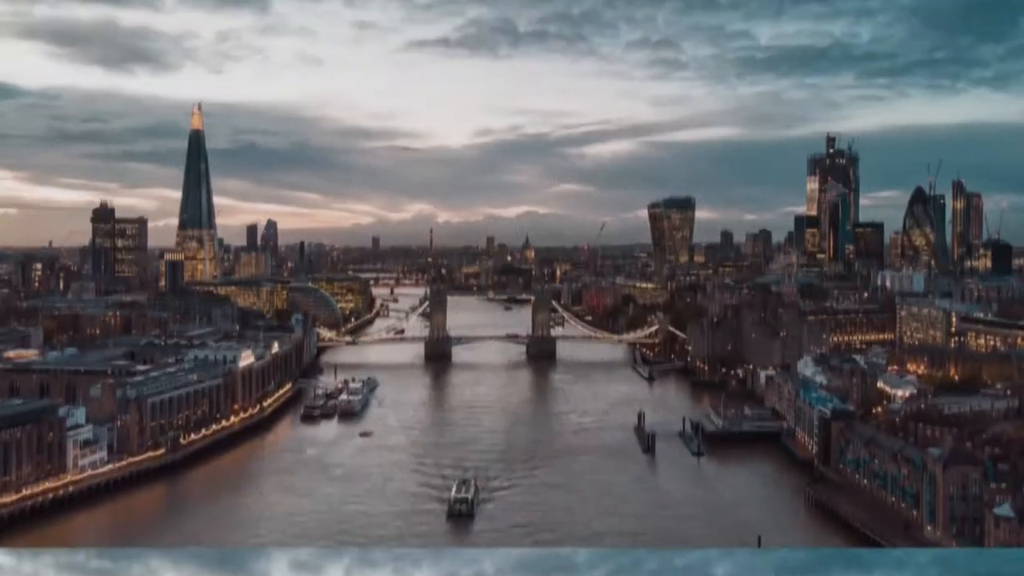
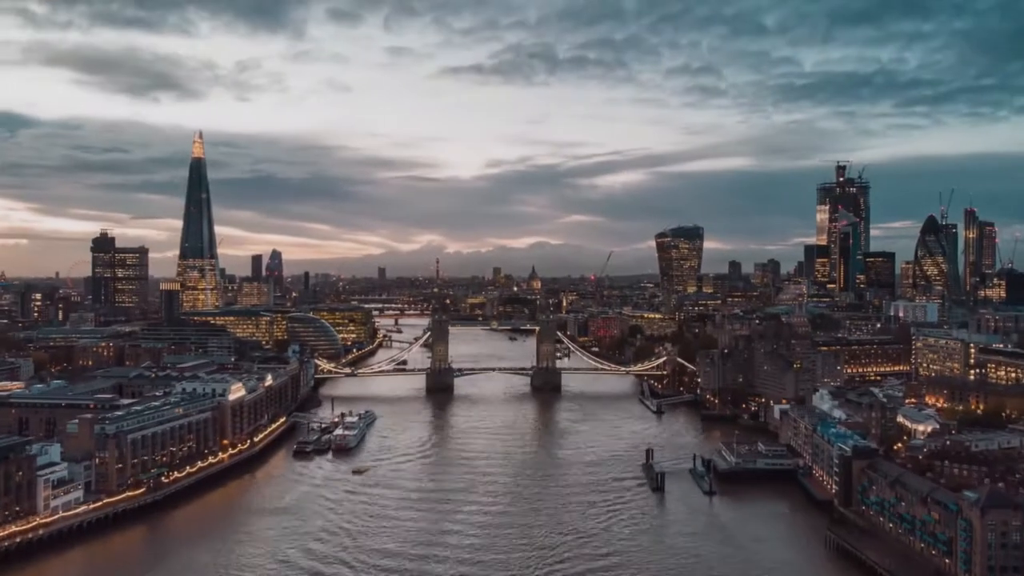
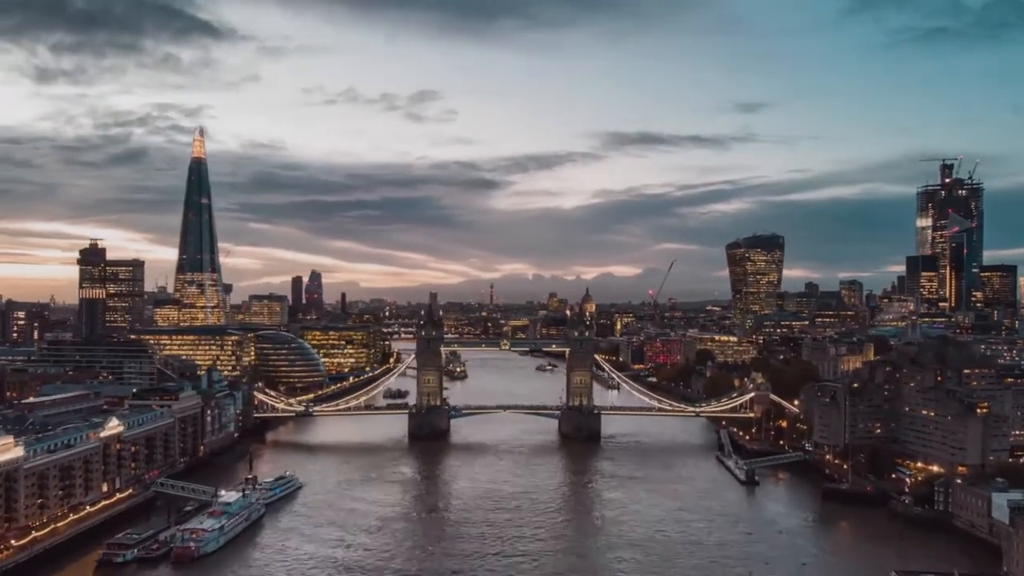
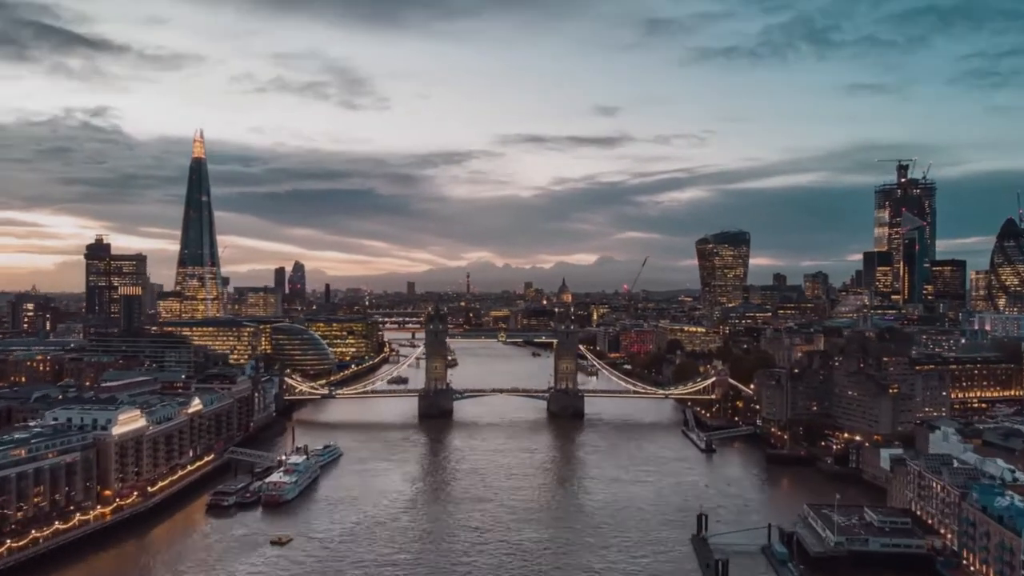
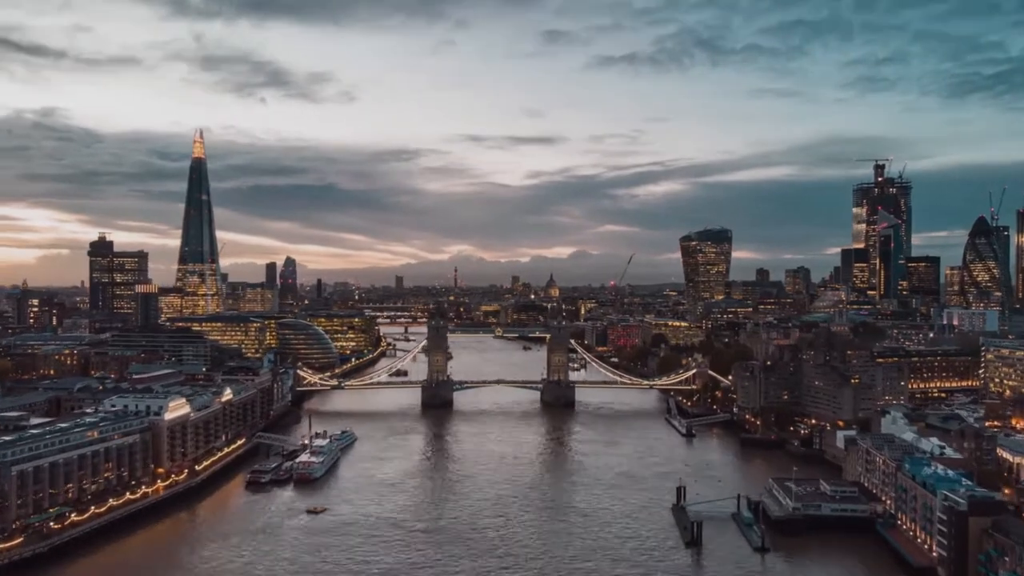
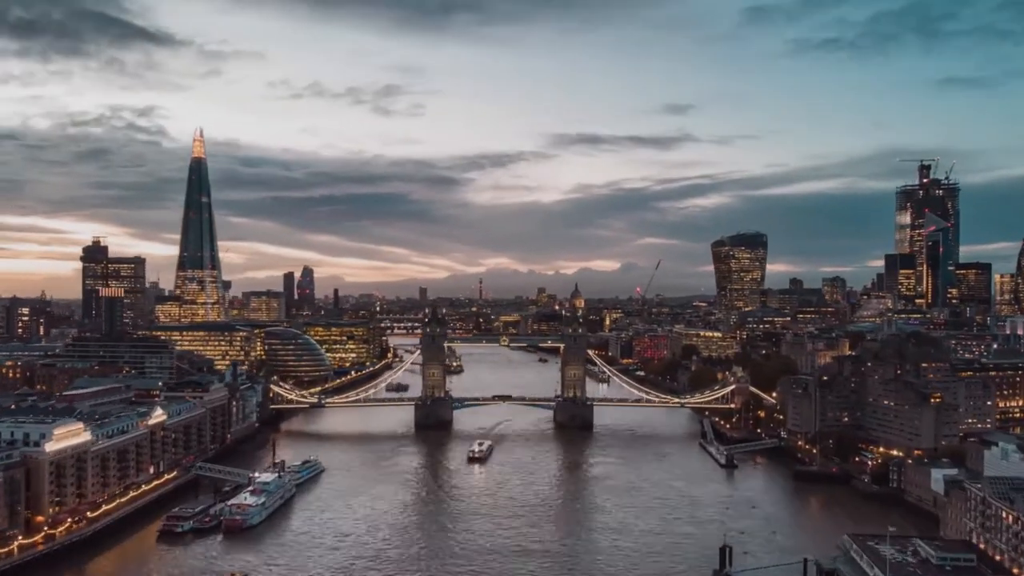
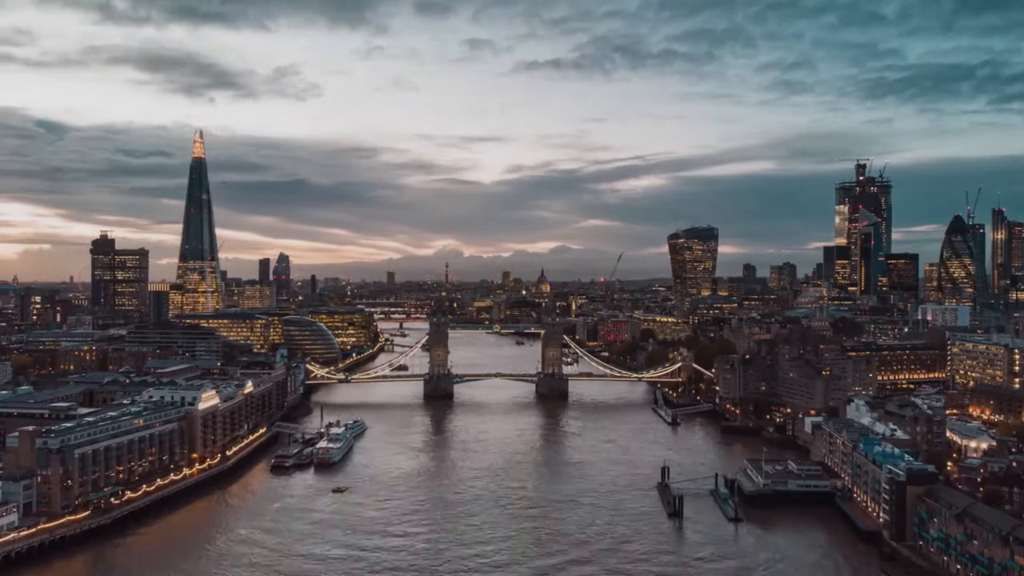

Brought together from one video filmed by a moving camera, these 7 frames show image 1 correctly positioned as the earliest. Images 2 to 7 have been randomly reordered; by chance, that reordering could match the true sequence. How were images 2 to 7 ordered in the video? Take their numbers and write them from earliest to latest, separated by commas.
2, 7, 5, 4, 6, 3
